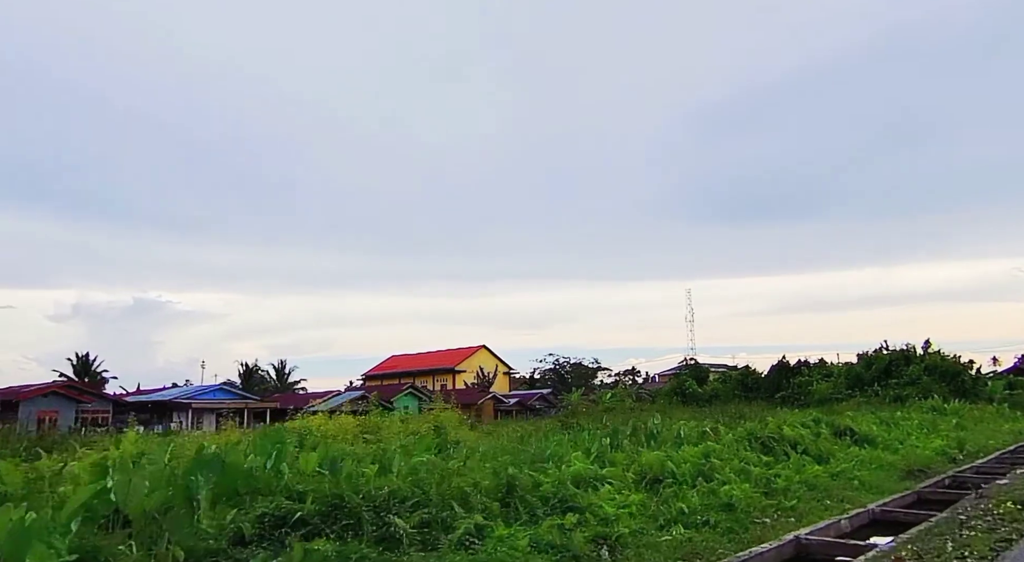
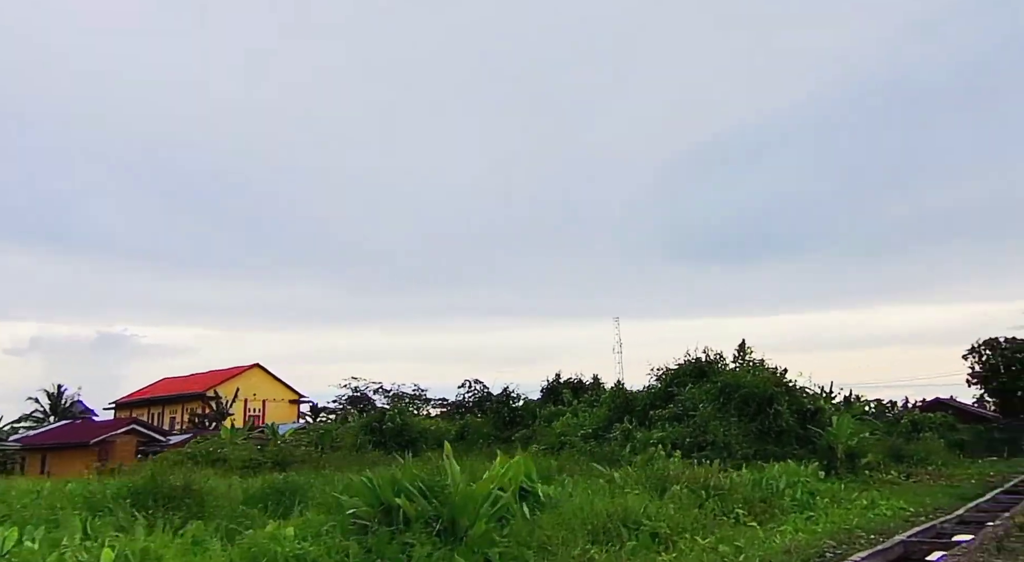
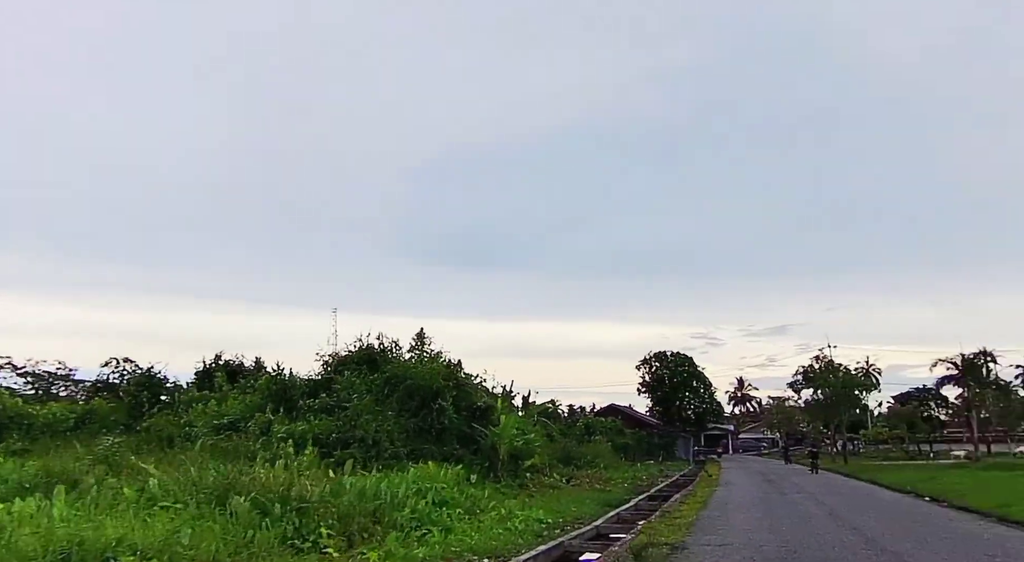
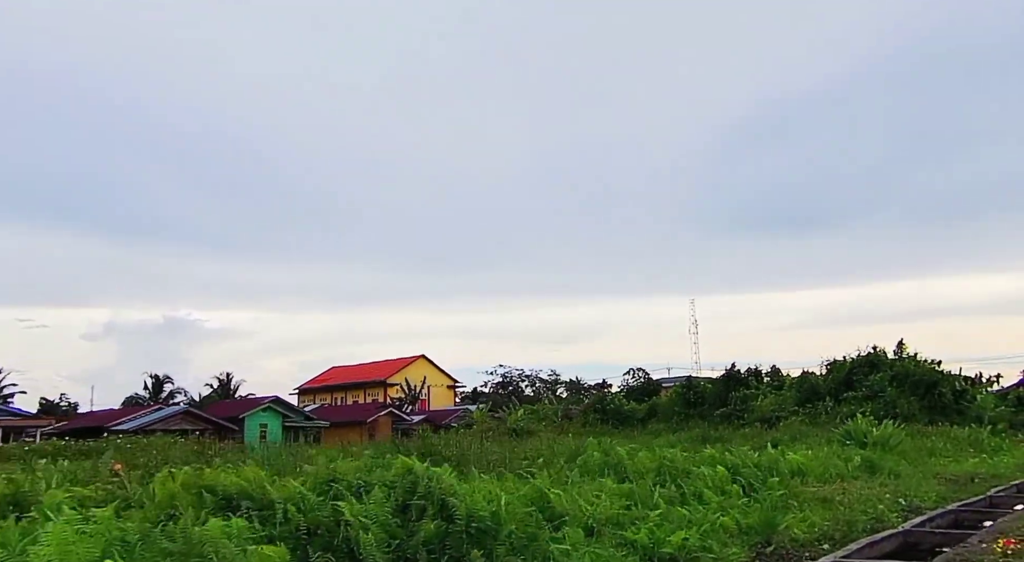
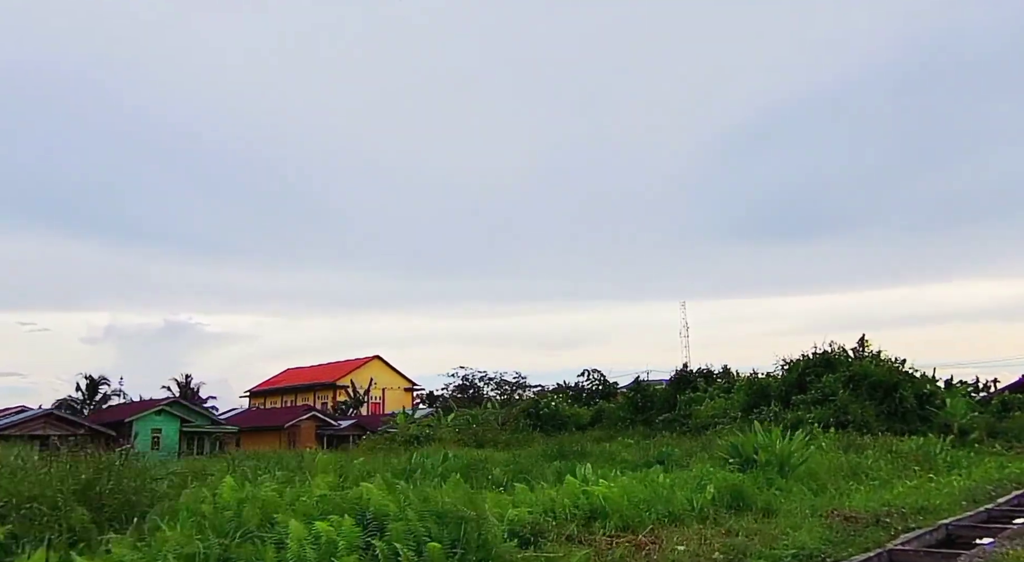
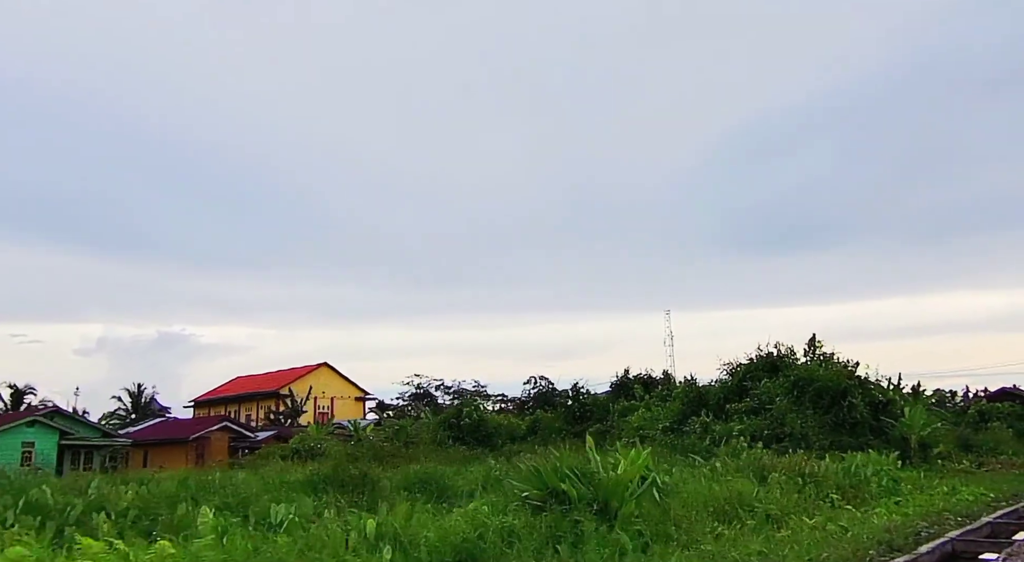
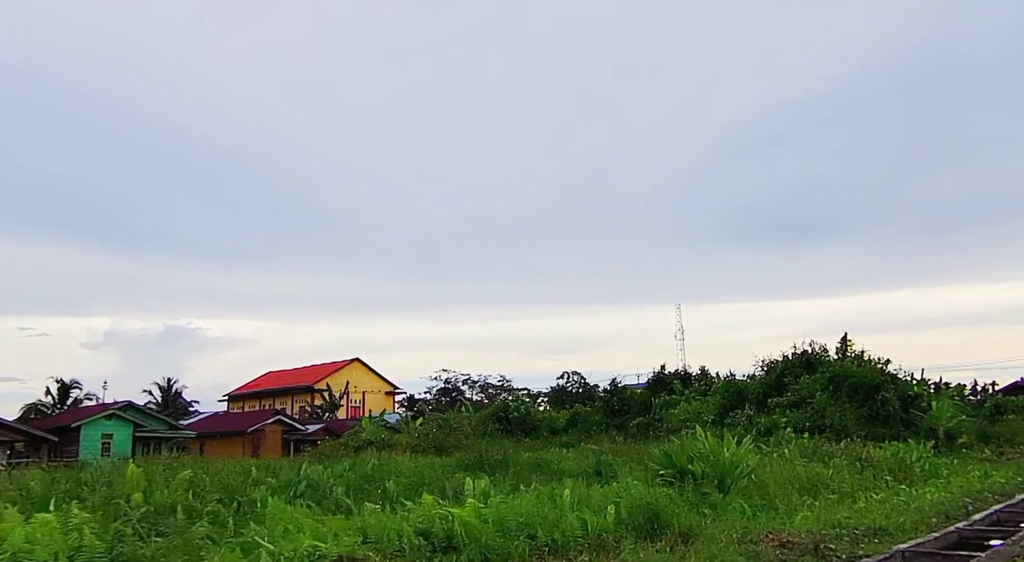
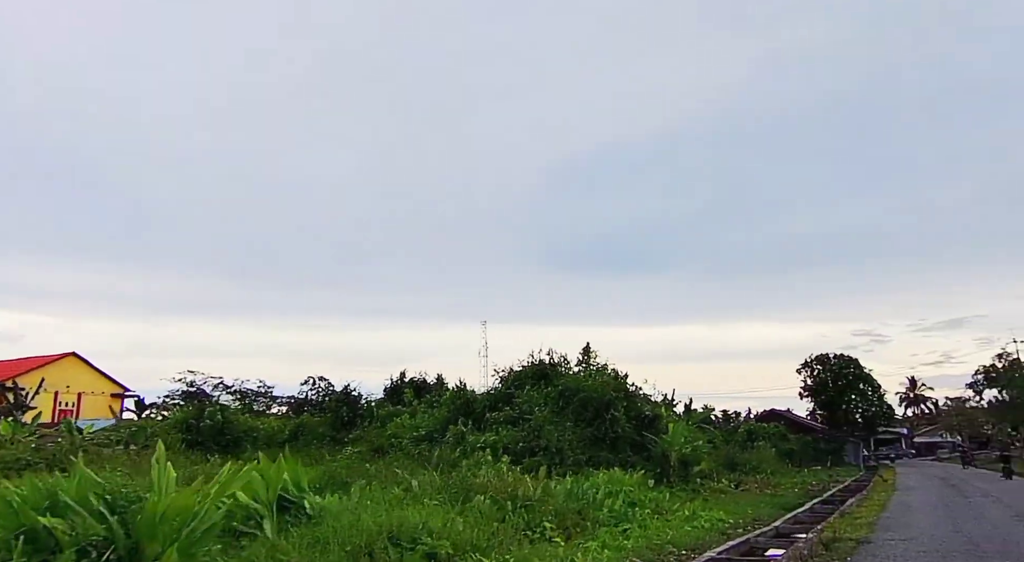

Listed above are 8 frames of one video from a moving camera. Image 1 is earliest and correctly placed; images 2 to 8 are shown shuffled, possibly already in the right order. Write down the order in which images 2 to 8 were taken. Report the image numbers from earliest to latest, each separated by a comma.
4, 5, 7, 6, 2, 8, 3
